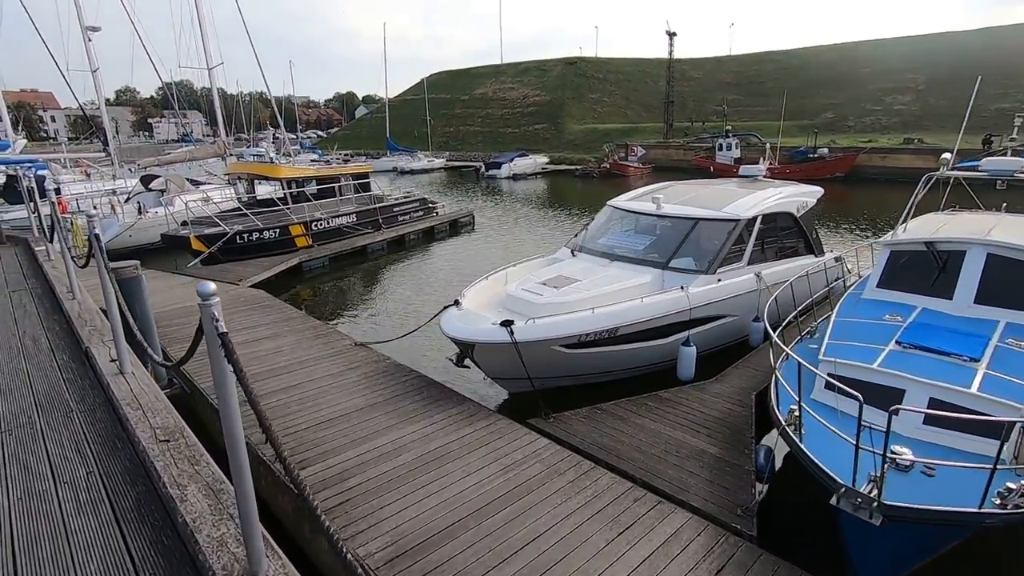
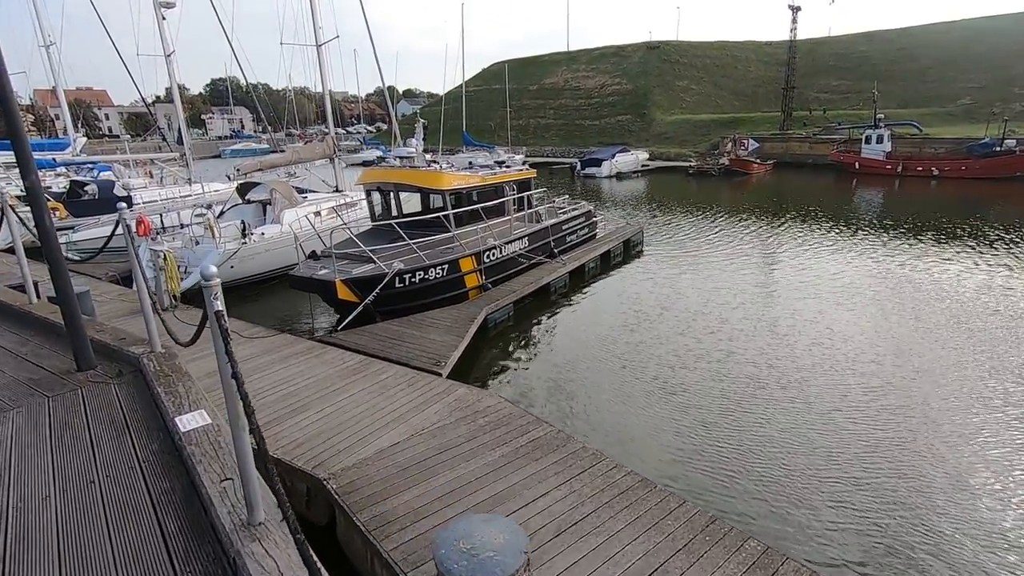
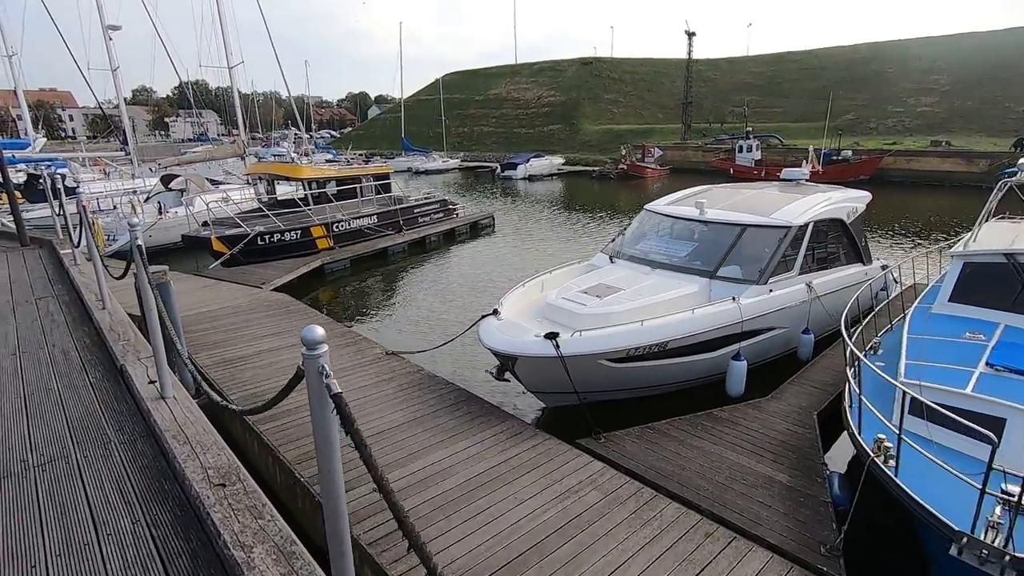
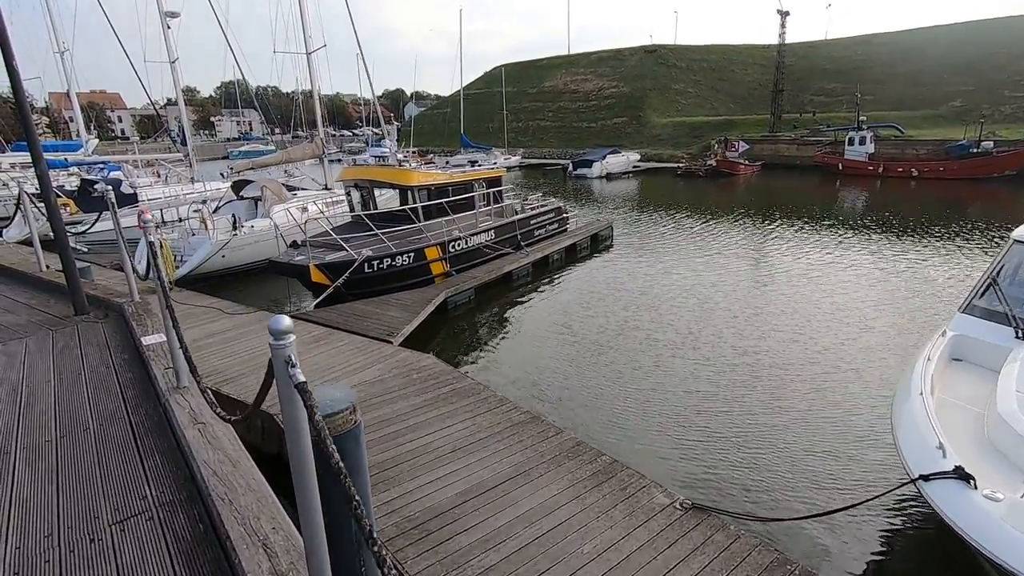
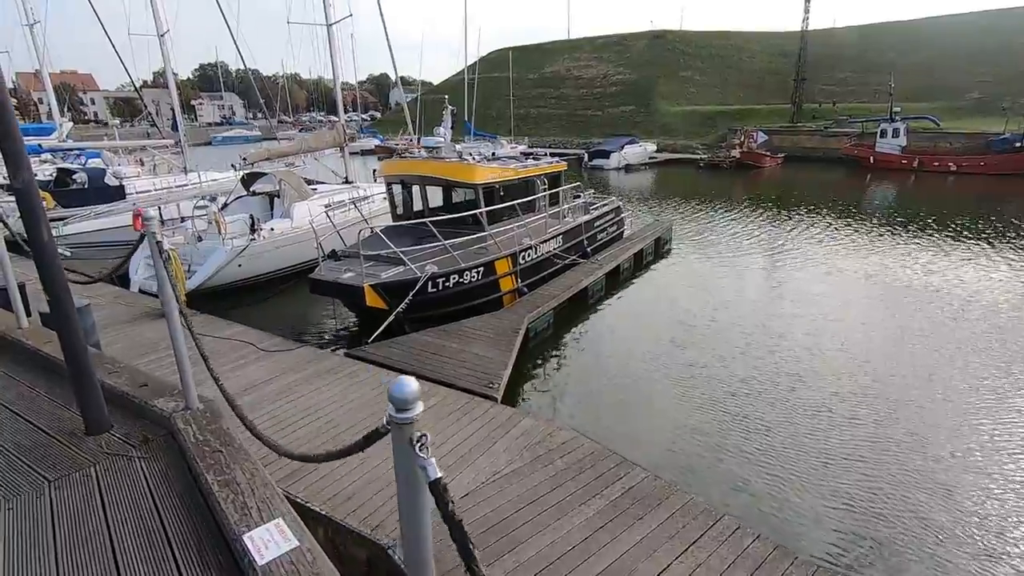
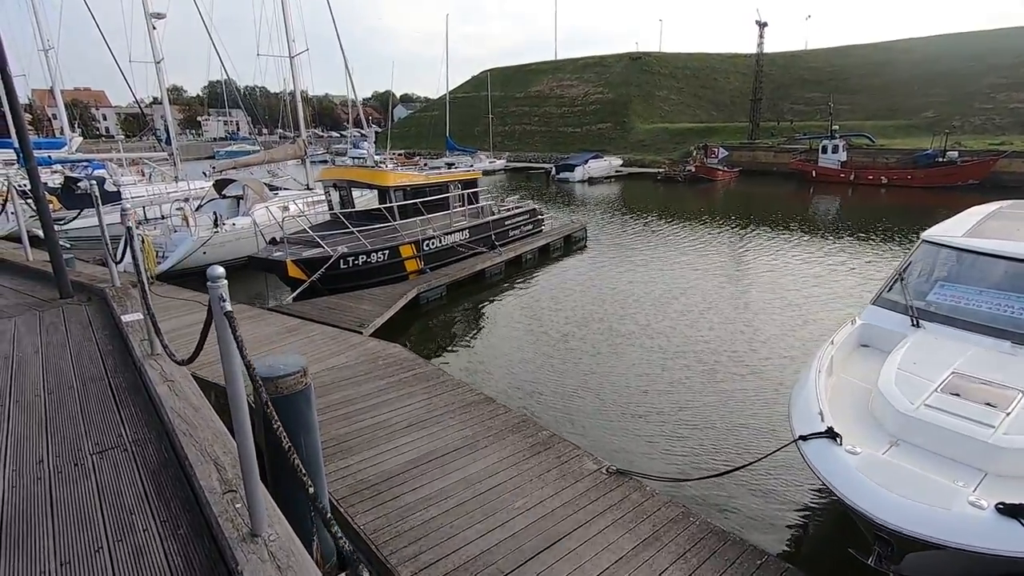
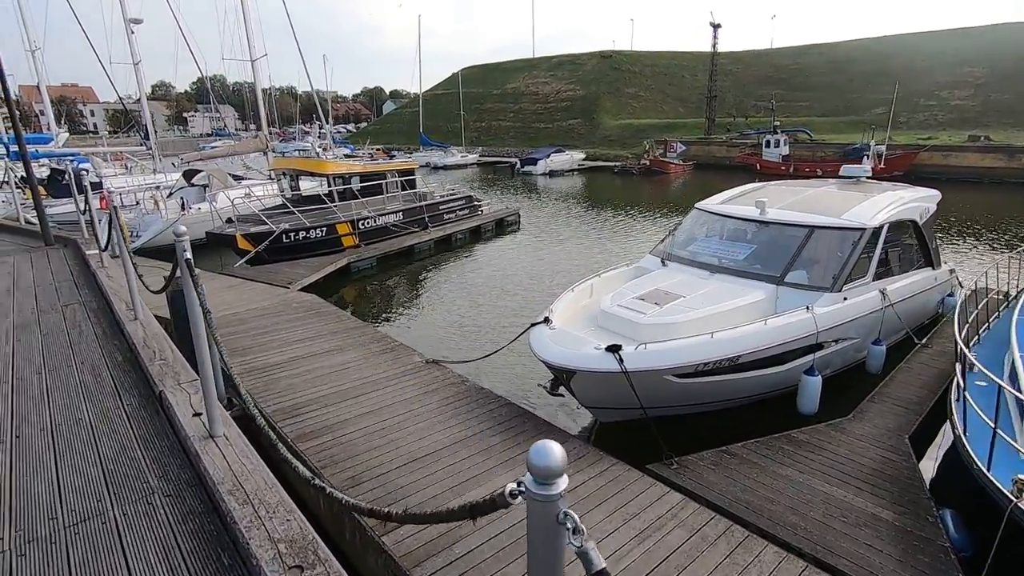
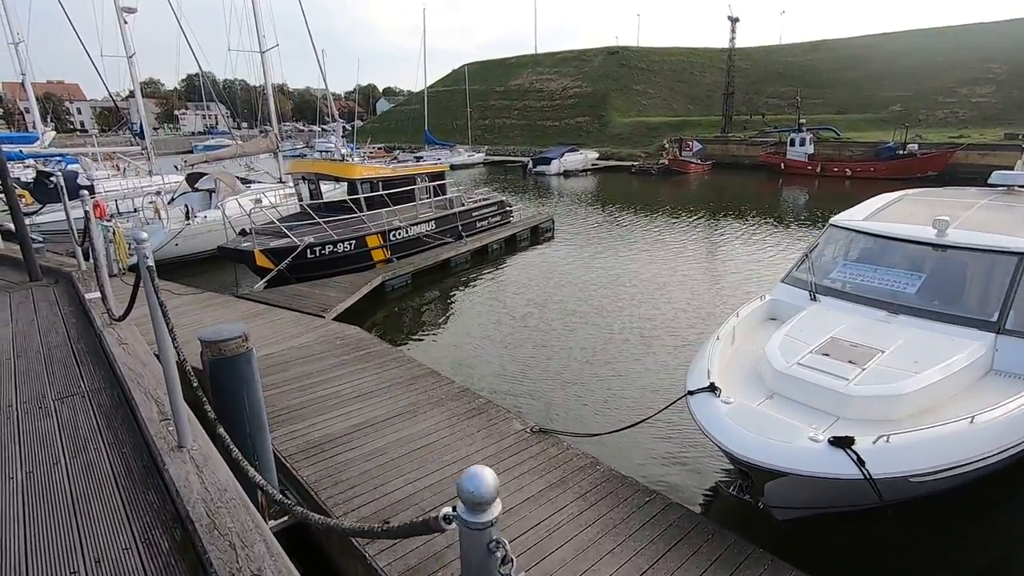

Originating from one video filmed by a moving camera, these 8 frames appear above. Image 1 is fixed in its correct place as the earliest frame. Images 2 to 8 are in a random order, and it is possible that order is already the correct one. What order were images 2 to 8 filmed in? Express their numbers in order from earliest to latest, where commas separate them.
3, 7, 8, 6, 4, 2, 5
